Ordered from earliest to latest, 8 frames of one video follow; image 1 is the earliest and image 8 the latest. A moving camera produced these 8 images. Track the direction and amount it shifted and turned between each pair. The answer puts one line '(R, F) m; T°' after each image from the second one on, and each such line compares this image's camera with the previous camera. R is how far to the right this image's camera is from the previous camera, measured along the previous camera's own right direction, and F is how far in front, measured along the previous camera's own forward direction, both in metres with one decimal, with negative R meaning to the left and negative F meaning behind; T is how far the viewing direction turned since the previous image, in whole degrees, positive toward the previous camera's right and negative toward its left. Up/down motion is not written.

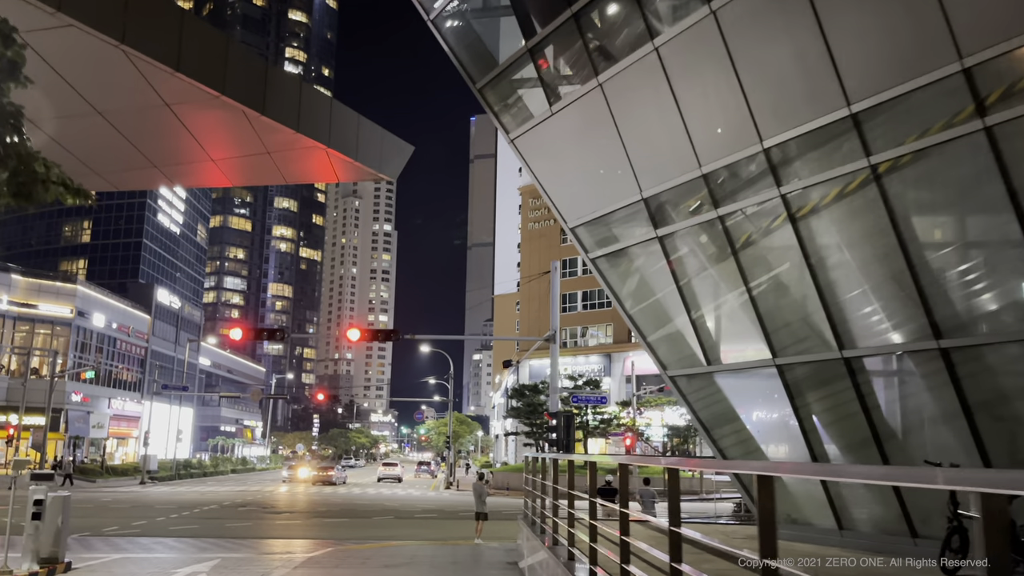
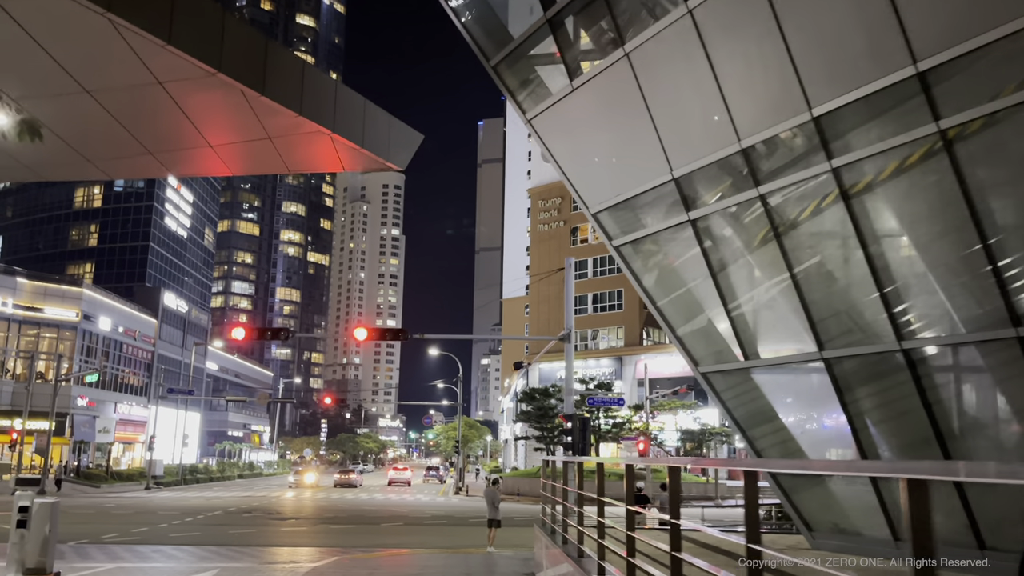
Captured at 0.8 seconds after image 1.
(-0.2, +0.9) m; -1°
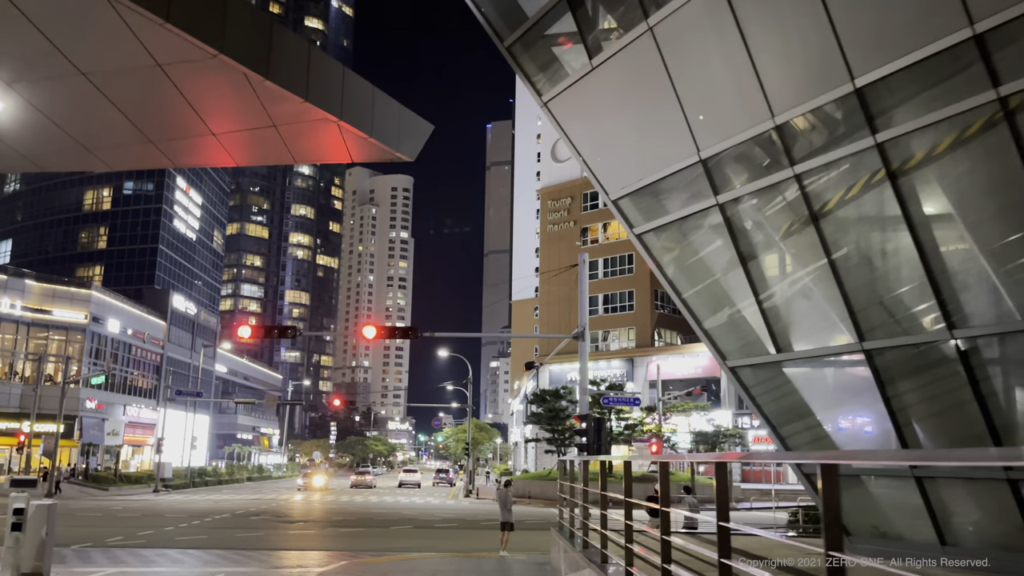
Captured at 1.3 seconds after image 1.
(-0.1, +0.6) m; -1°
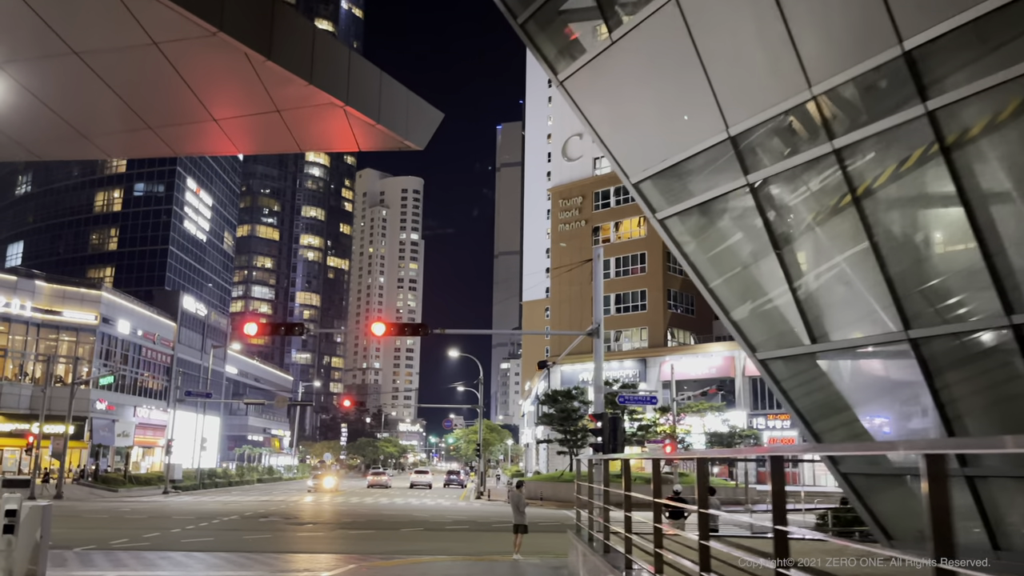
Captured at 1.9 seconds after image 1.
(-0.1, +0.6) m; -1°
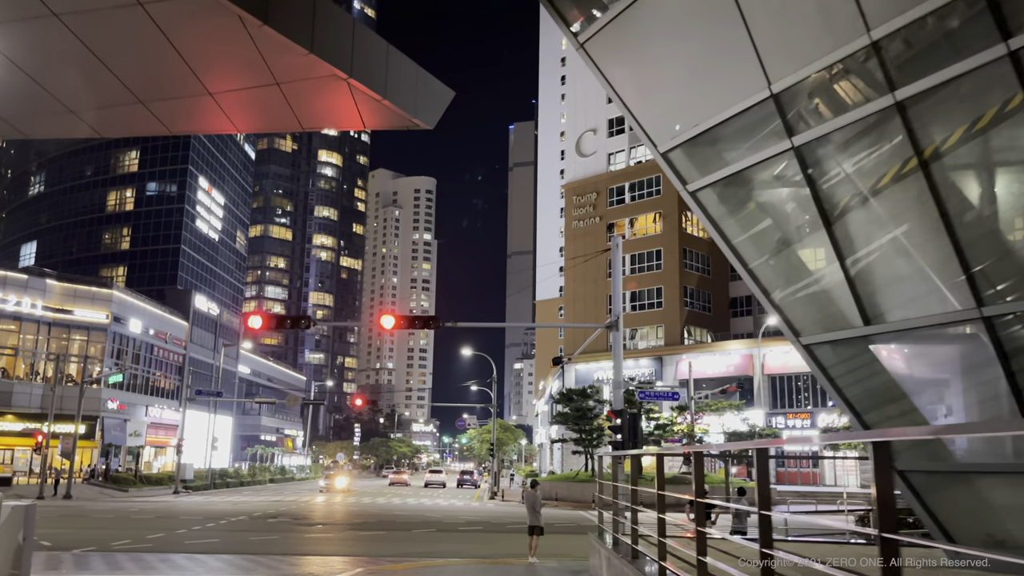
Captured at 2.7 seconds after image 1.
(0.0, +0.9) m; -1°
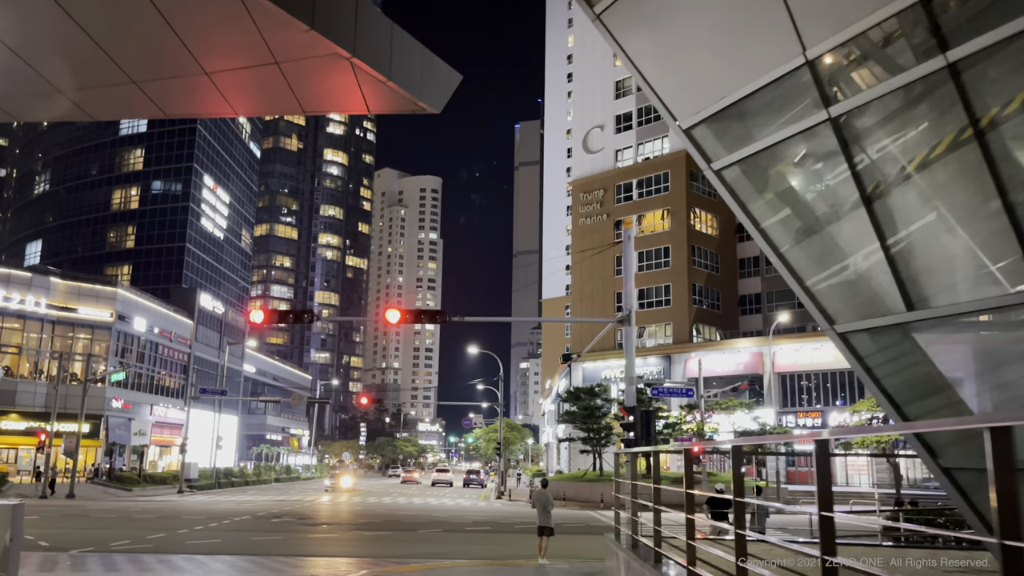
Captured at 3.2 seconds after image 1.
(-0.1, +0.6) m; 0°
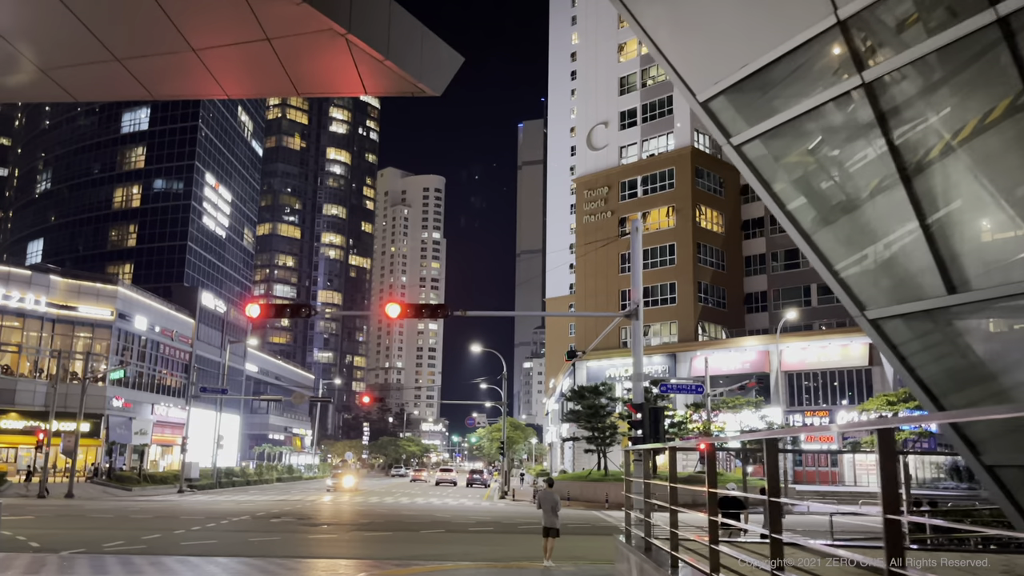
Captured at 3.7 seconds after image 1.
(0.0, +0.6) m; 0°
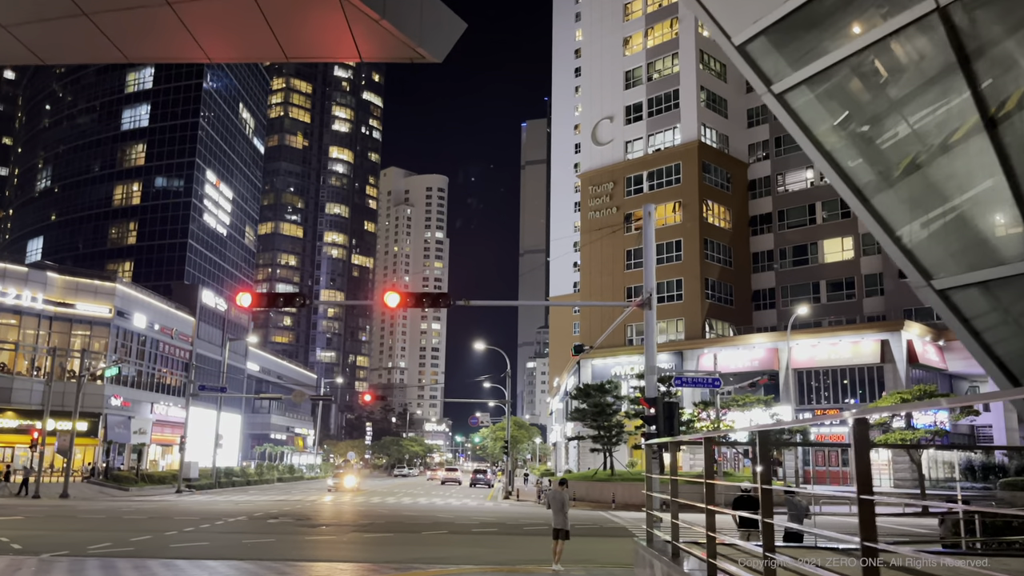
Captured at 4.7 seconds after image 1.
(-0.1, +1.0) m; 0°
